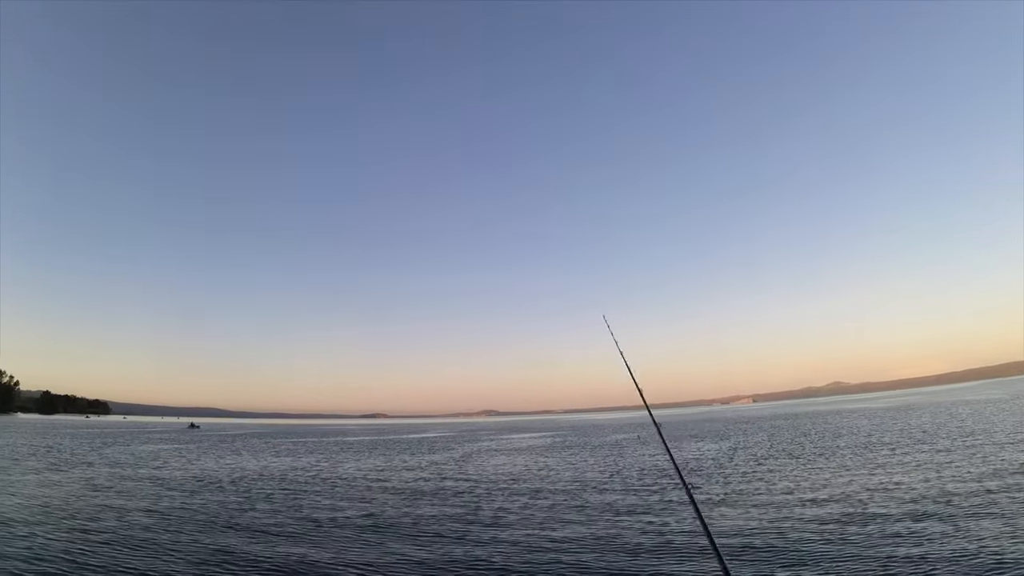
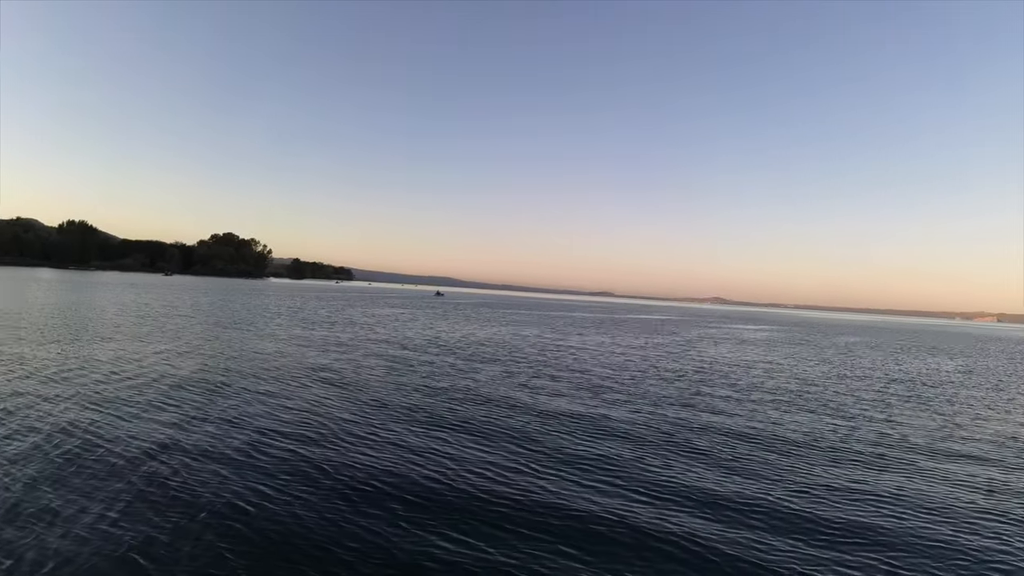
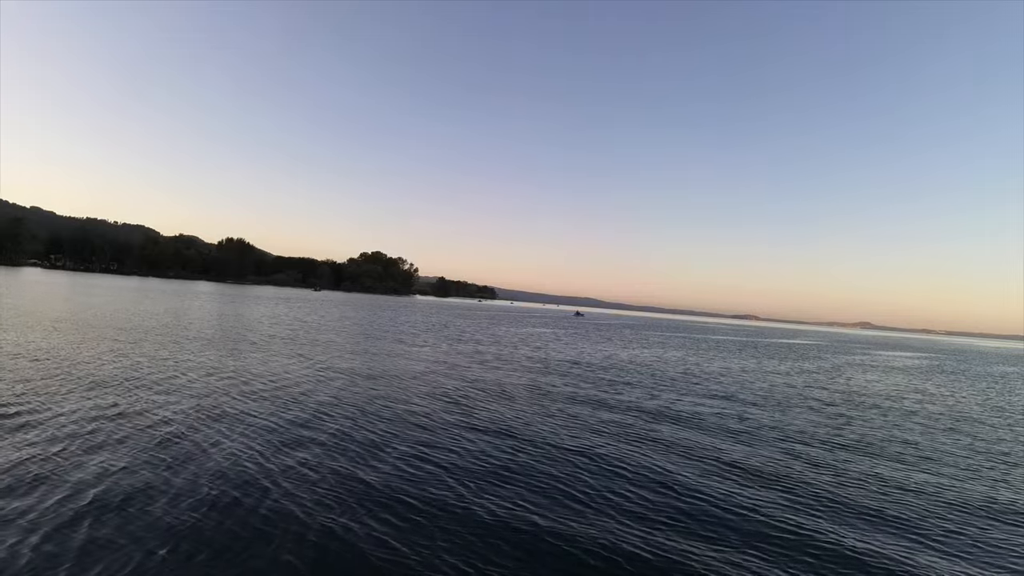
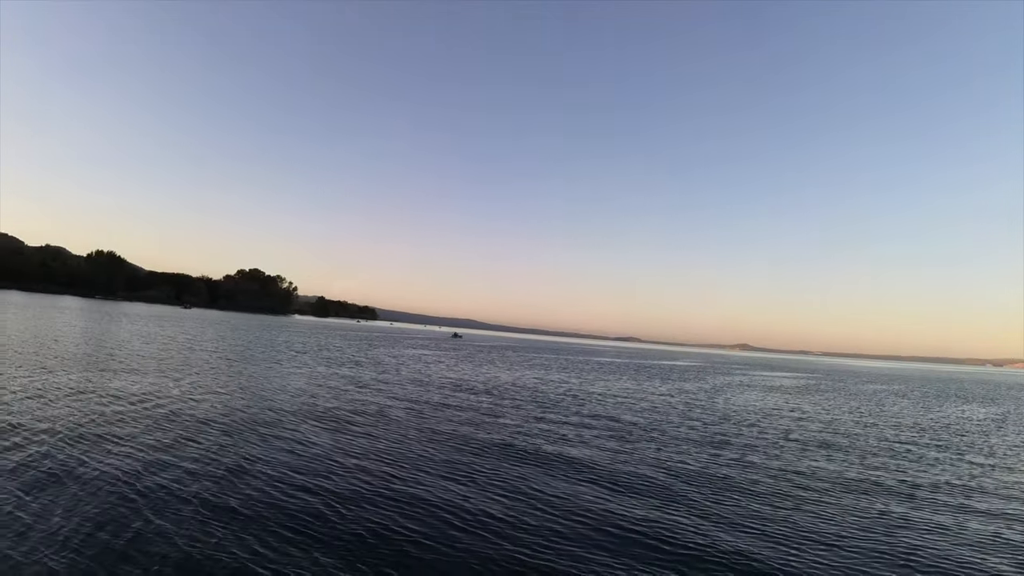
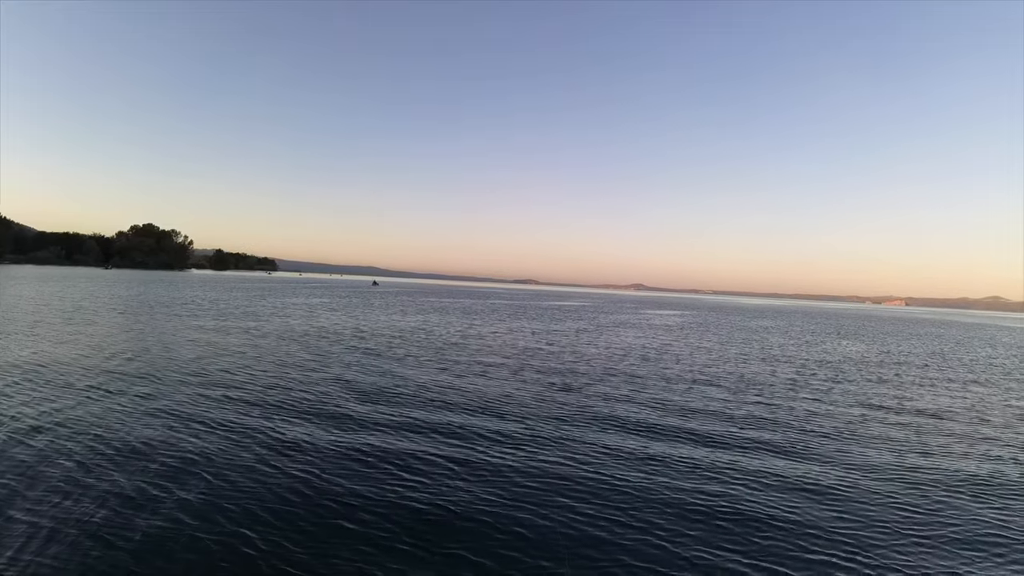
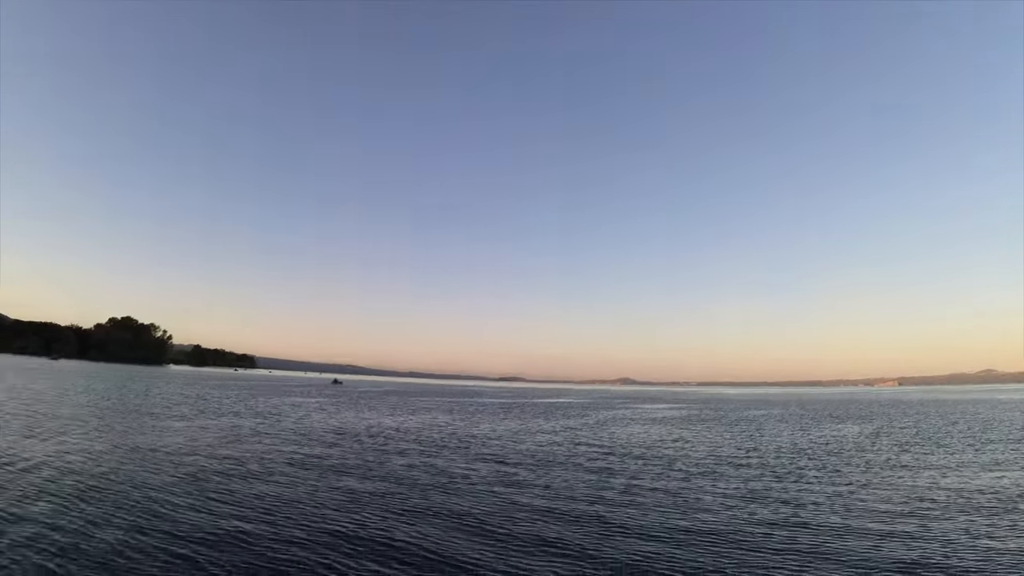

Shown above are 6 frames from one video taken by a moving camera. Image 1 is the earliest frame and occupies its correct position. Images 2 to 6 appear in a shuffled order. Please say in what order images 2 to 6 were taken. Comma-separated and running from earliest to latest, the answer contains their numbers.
6, 4, 3, 2, 5
